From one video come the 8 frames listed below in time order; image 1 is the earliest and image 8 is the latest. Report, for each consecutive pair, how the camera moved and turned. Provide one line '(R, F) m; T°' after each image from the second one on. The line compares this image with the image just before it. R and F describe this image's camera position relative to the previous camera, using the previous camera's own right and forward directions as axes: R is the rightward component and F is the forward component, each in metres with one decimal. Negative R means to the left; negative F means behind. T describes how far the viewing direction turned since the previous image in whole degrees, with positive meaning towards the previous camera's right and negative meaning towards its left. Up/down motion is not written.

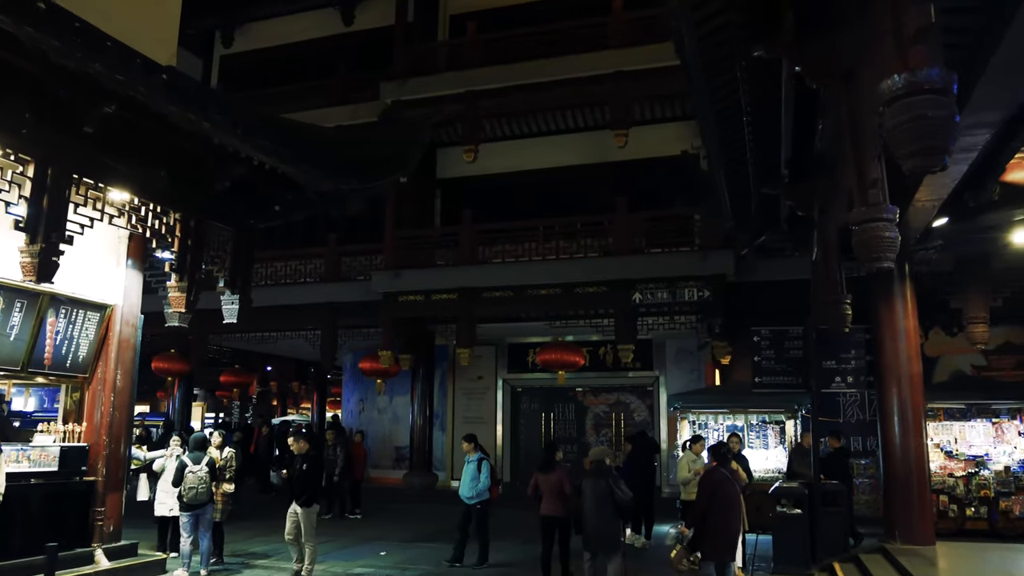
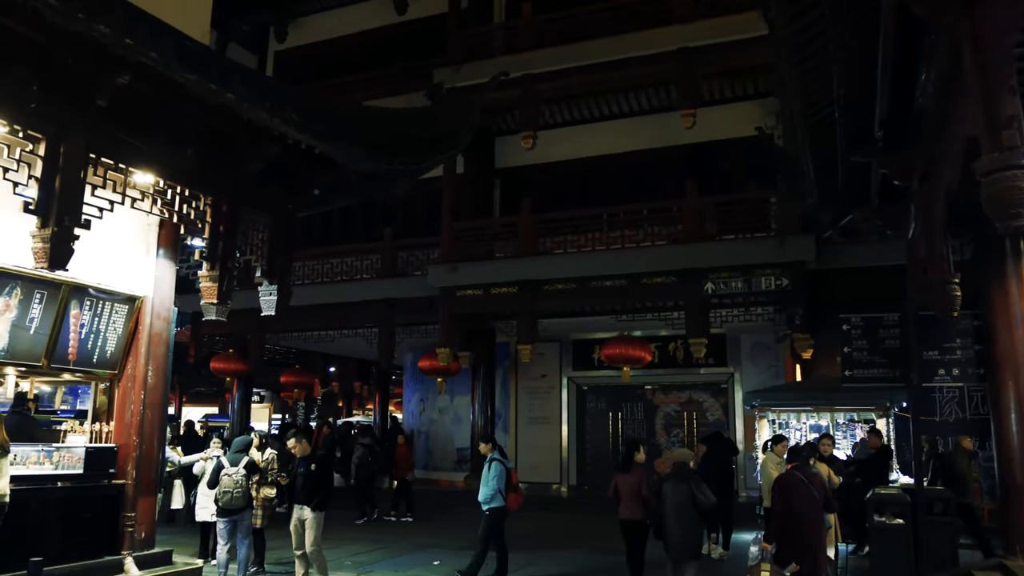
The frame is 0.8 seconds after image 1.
(+0.1, +0.6) m; -5°
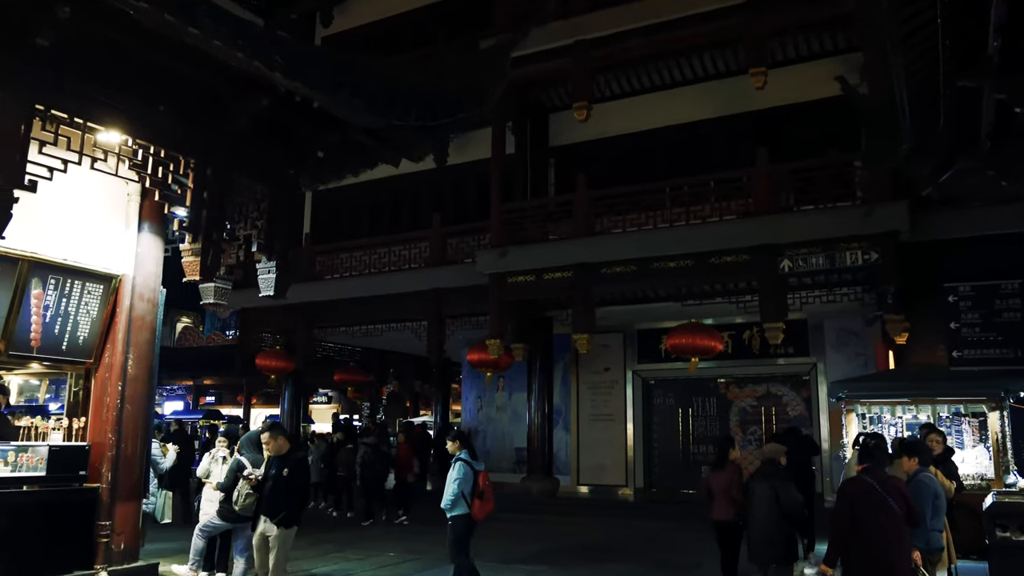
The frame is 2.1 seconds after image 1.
(+0.3, +0.9) m; -5°
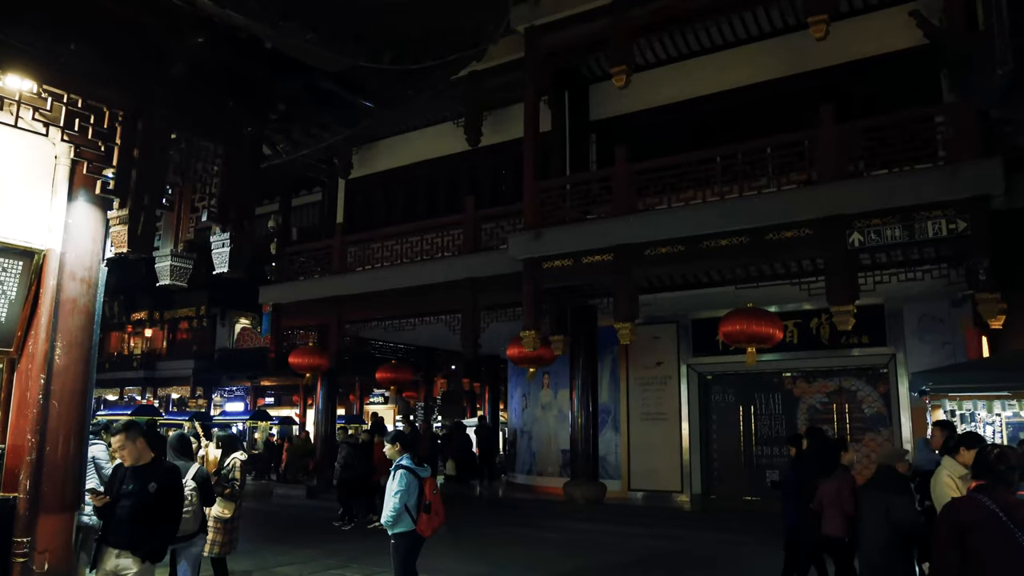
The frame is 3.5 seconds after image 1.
(+0.4, +1.0) m; -5°
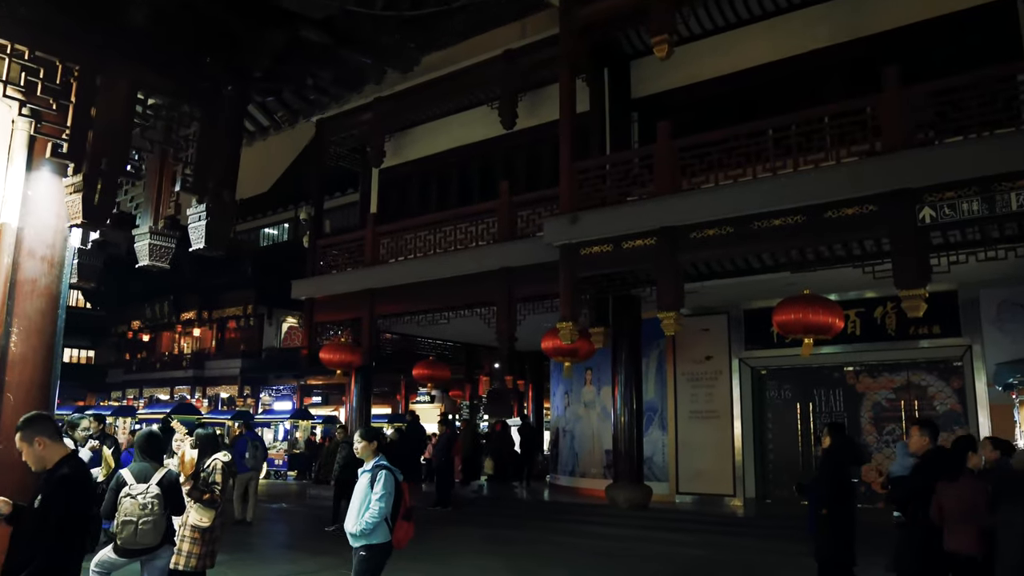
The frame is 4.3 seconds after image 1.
(+0.2, +0.6) m; -4°
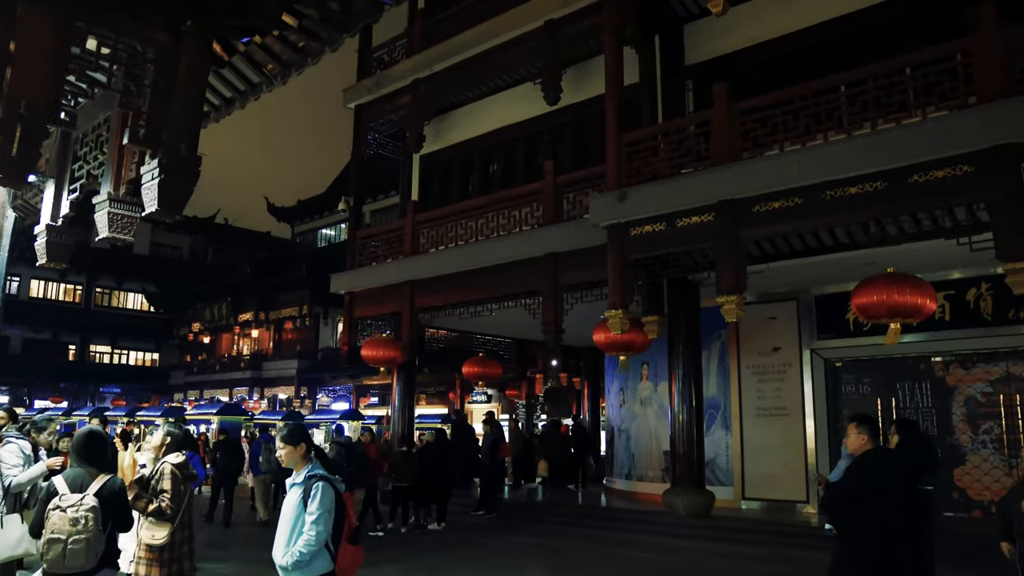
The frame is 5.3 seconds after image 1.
(+0.2, +0.8) m; -4°
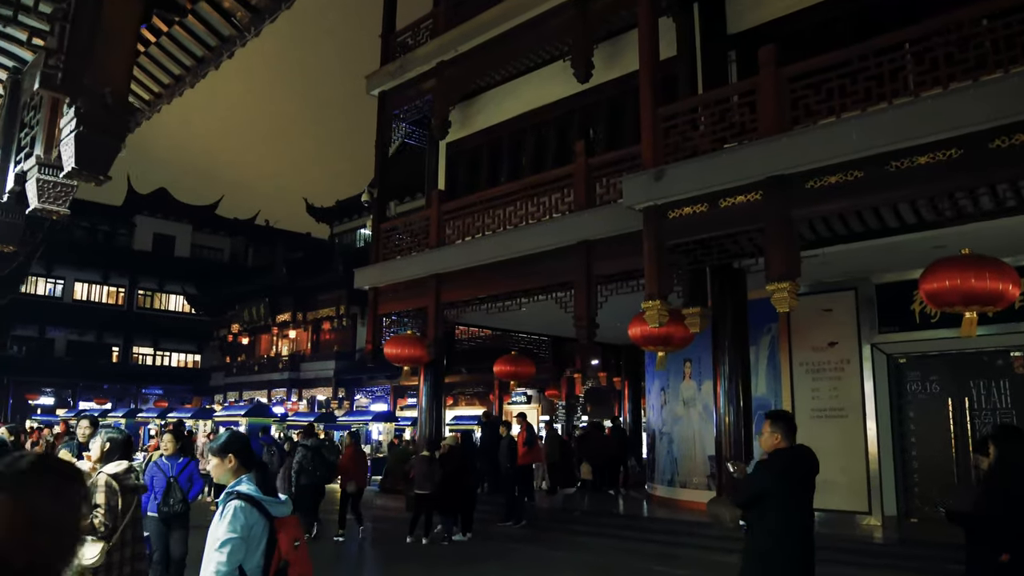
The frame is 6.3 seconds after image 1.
(+0.2, +0.7) m; -3°
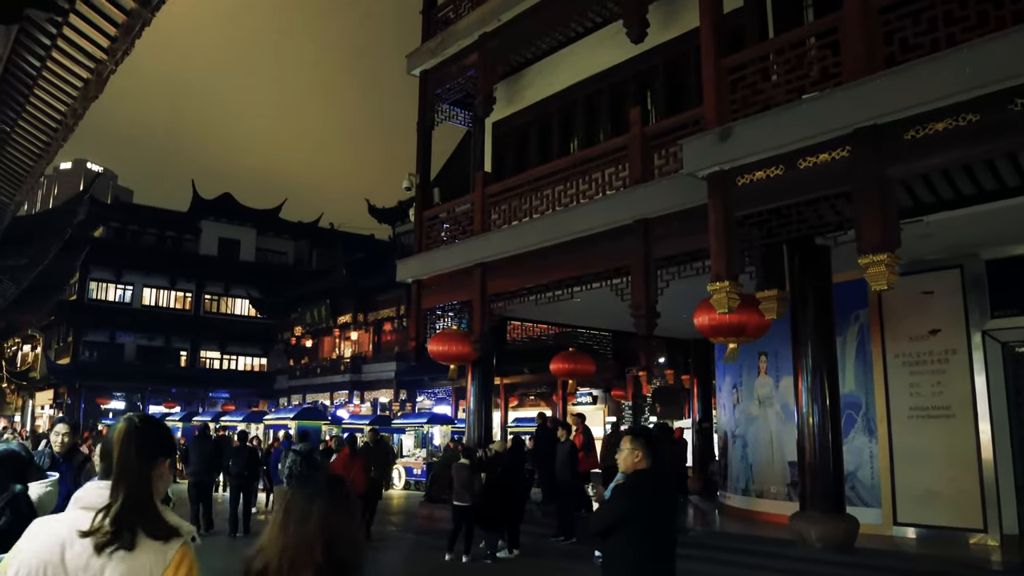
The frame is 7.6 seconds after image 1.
(+0.2, +0.9) m; -5°
